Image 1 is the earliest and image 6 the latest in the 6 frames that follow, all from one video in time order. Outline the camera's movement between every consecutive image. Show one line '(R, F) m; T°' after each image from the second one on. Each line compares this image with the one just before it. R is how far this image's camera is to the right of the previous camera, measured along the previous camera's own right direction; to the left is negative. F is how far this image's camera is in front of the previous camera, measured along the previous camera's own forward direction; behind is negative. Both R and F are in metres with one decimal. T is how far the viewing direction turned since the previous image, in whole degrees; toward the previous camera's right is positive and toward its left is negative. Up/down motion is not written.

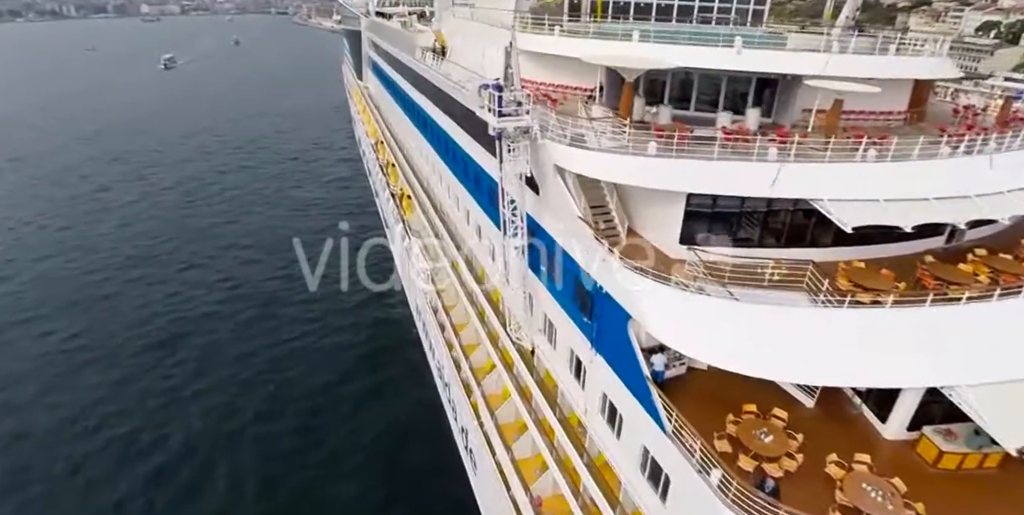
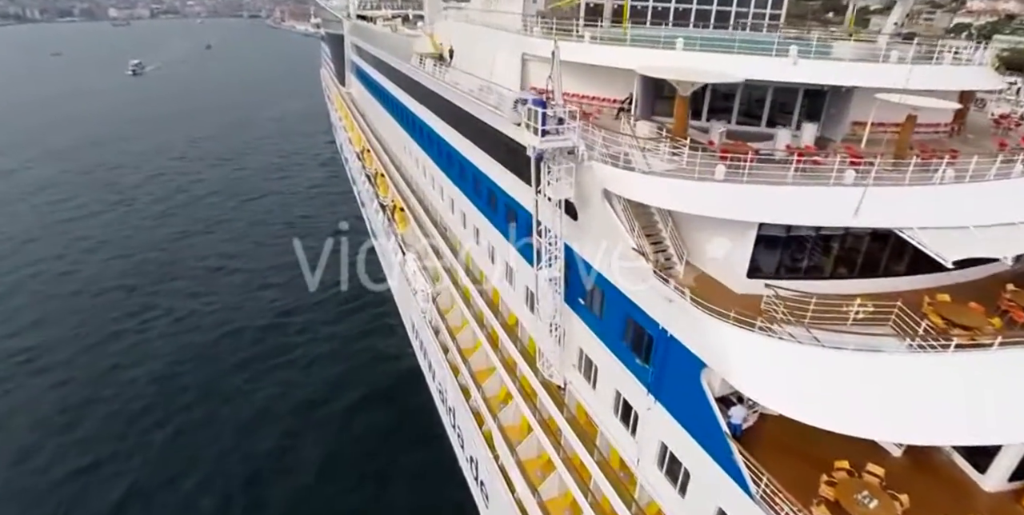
(-1.1, +1.2) m; +2°
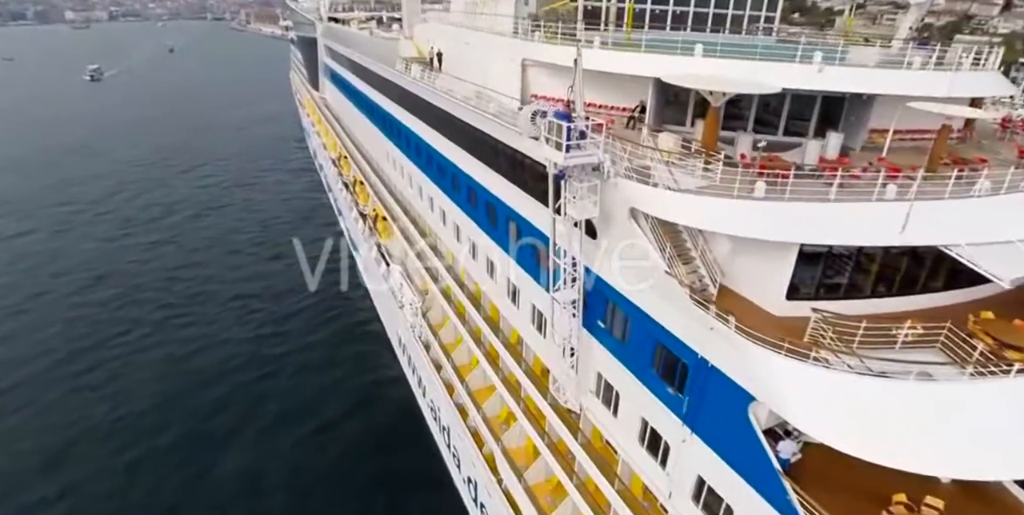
(-0.8, +0.7) m; +3°
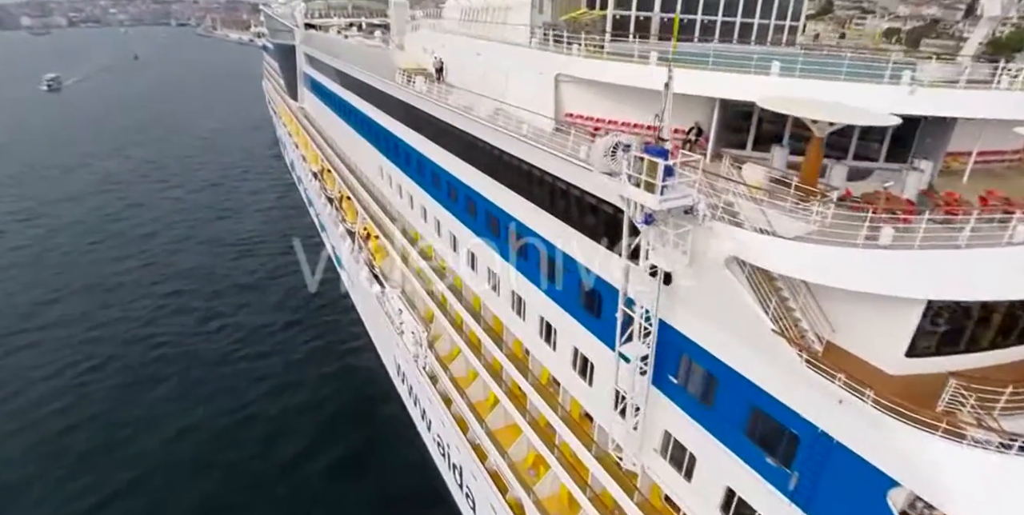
(-1.4, +1.3) m; +3°
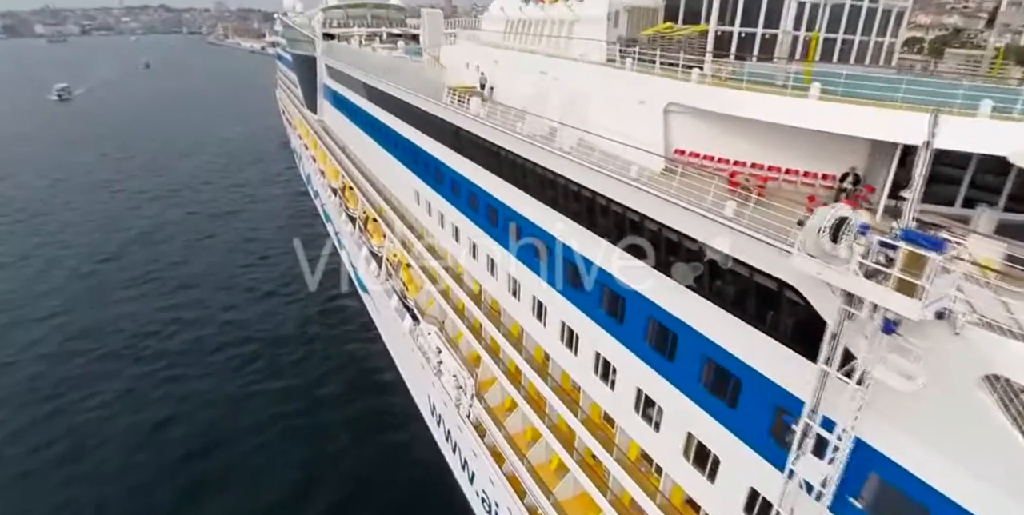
(-1.8, +1.9) m; 0°
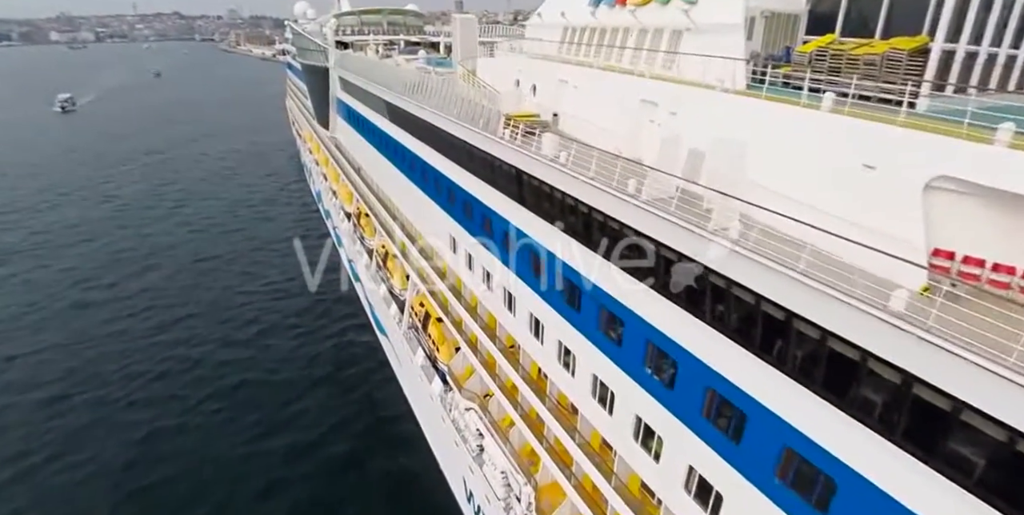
(-1.6, +3.7) m; -1°
